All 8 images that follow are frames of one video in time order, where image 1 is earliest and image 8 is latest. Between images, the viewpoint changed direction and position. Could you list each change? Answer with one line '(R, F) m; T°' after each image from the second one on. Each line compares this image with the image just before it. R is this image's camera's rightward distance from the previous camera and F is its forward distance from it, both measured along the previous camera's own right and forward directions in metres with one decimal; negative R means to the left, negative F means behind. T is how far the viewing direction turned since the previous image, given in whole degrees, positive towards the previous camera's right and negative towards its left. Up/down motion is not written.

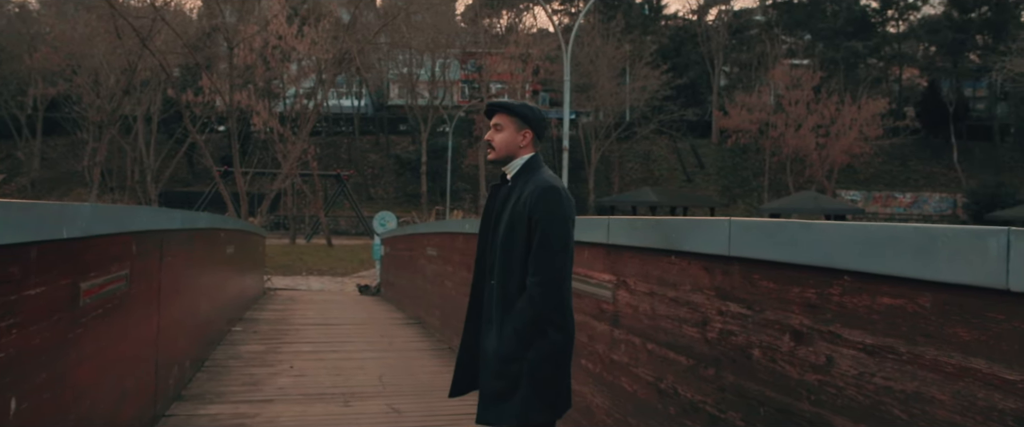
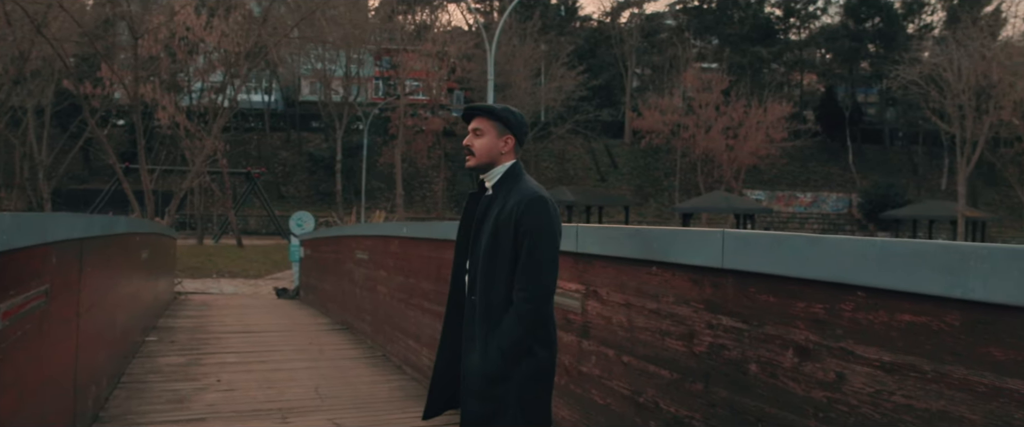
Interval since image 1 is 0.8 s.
(-0.3, +0.2) m; +6°
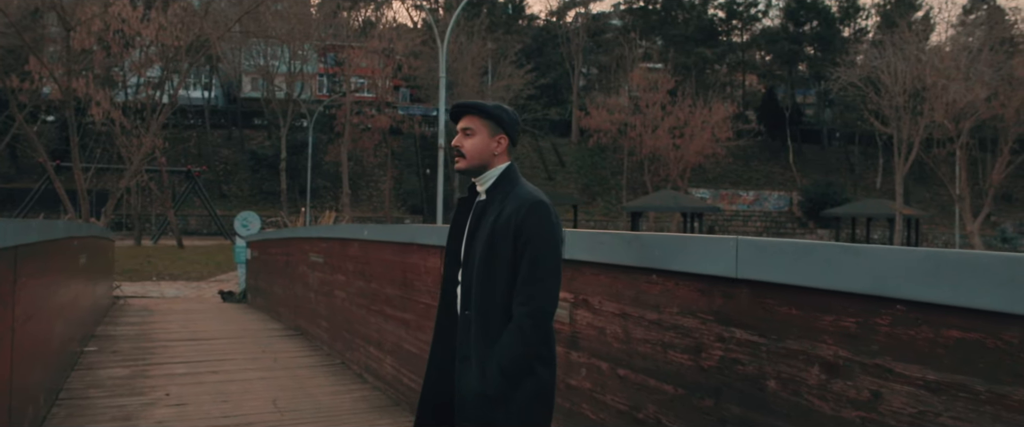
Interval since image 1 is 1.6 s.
(-0.2, +0.3) m; +4°
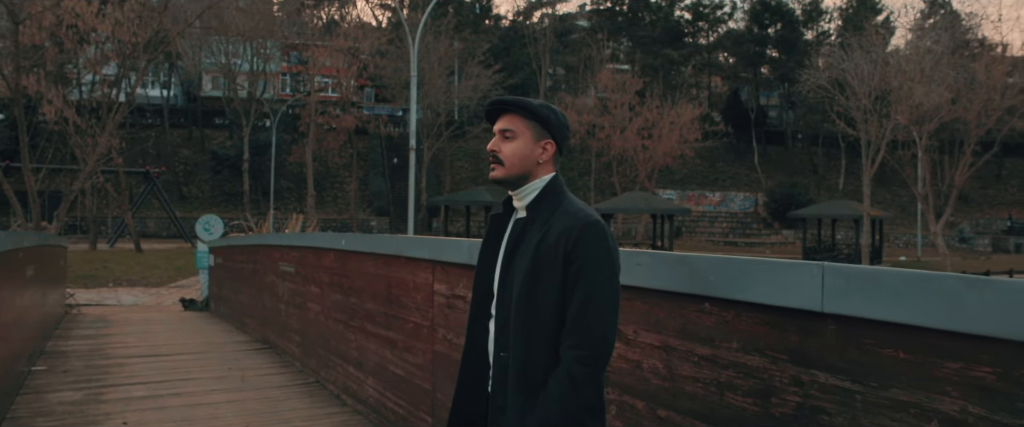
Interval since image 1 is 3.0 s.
(-0.2, +0.5) m; +3°
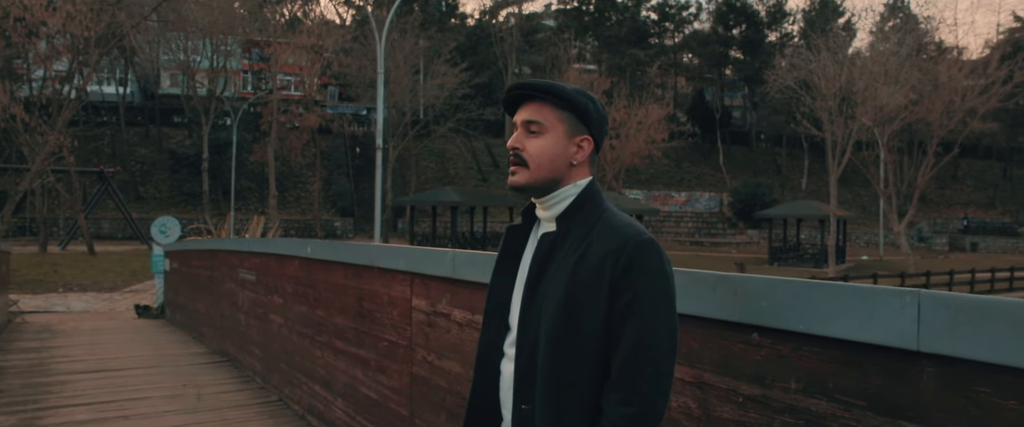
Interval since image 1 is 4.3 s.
(-0.1, +0.5) m; +3°
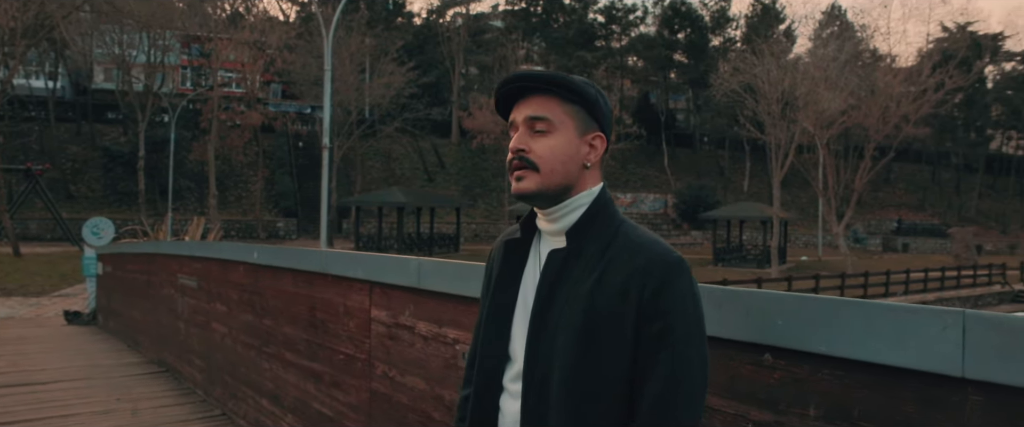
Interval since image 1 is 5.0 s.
(-0.1, +0.3) m; +4°
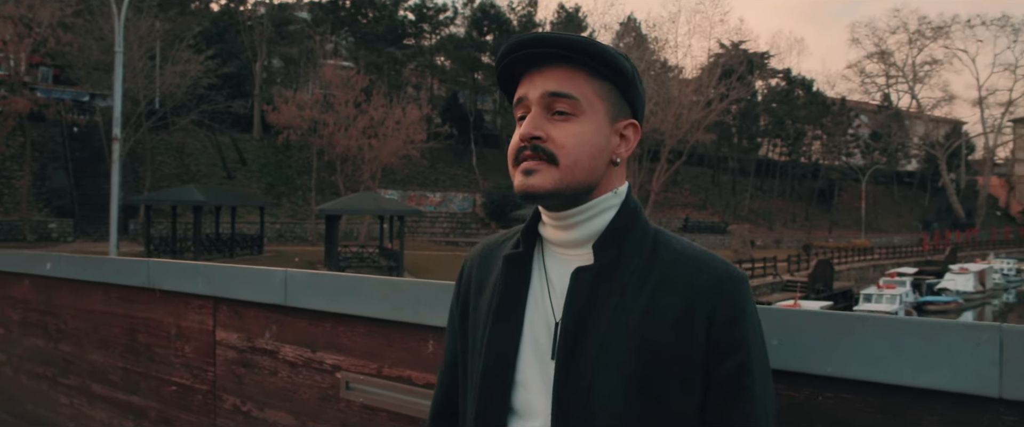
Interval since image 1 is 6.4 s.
(-0.4, +0.5) m; +14°
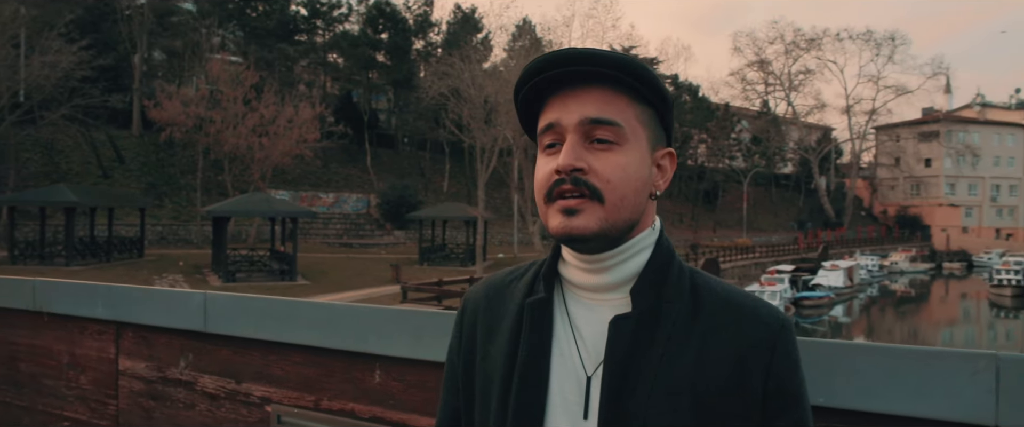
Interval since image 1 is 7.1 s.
(-0.2, +0.2) m; +8°
